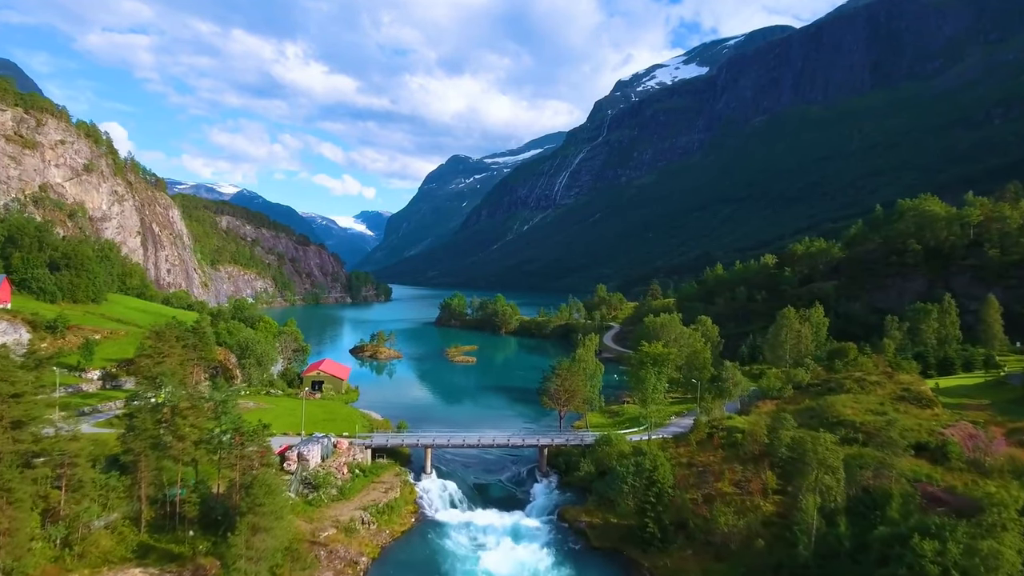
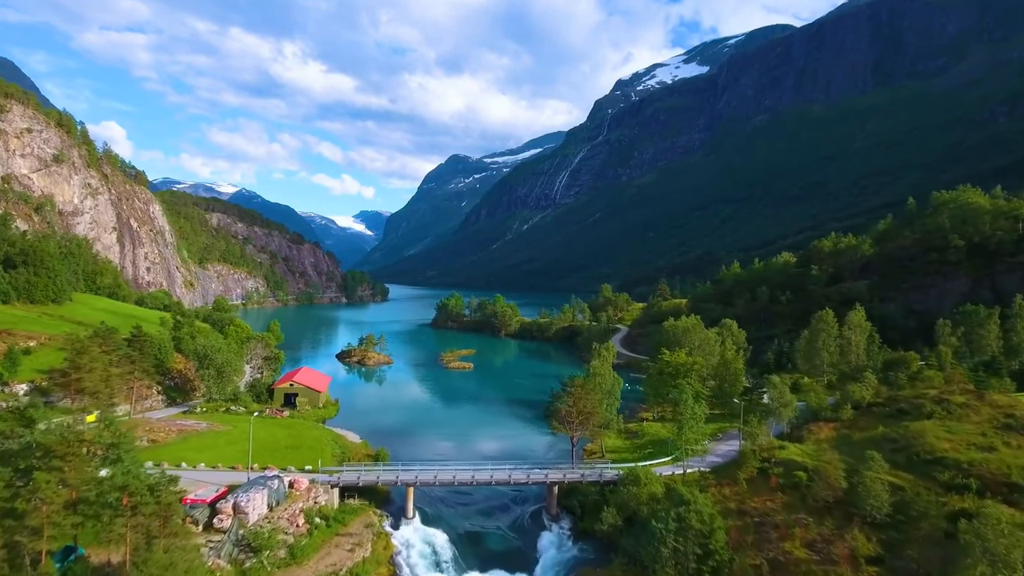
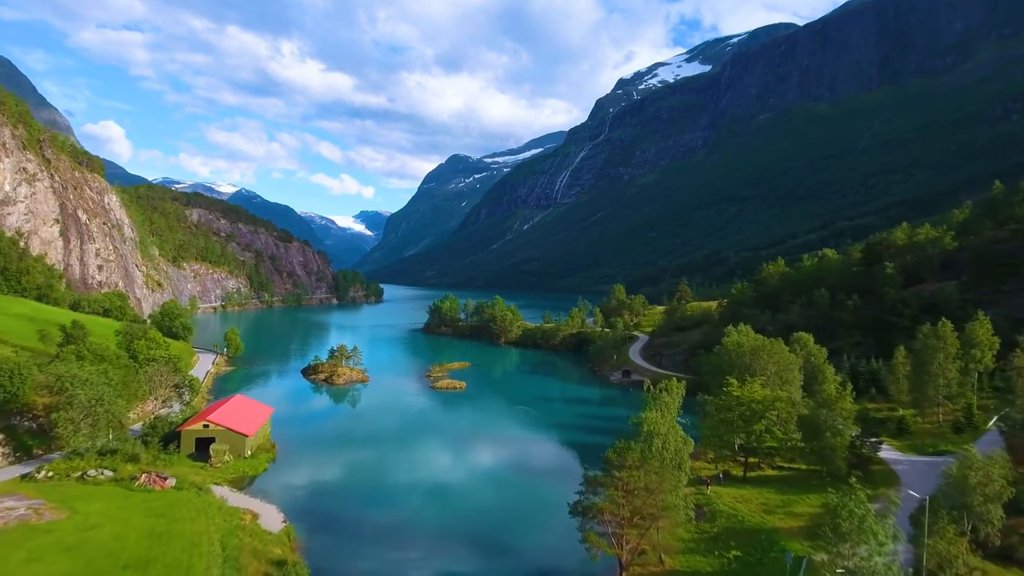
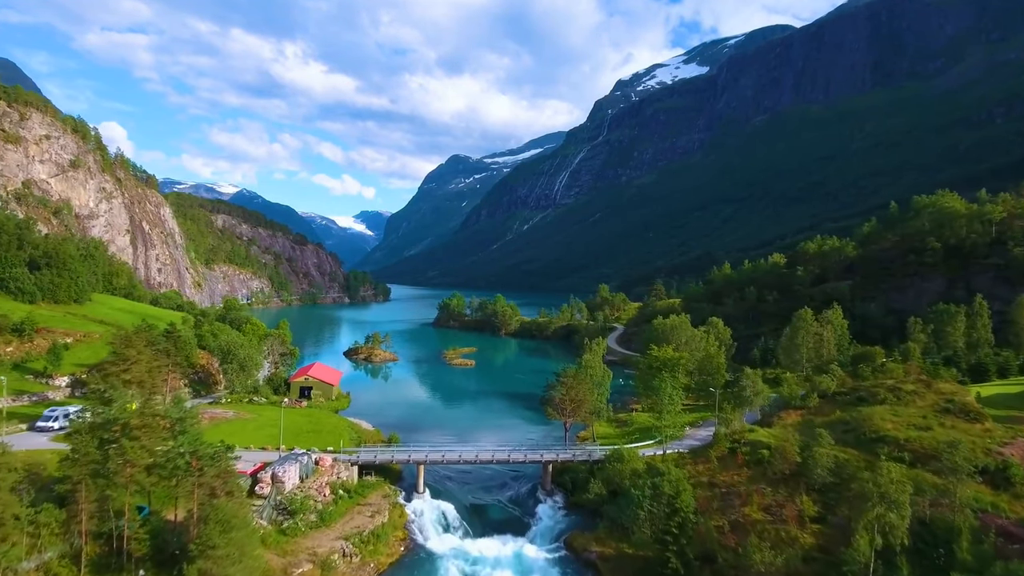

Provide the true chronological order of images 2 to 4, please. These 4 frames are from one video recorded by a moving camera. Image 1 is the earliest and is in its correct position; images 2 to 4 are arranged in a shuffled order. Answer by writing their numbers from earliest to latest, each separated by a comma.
4, 2, 3
